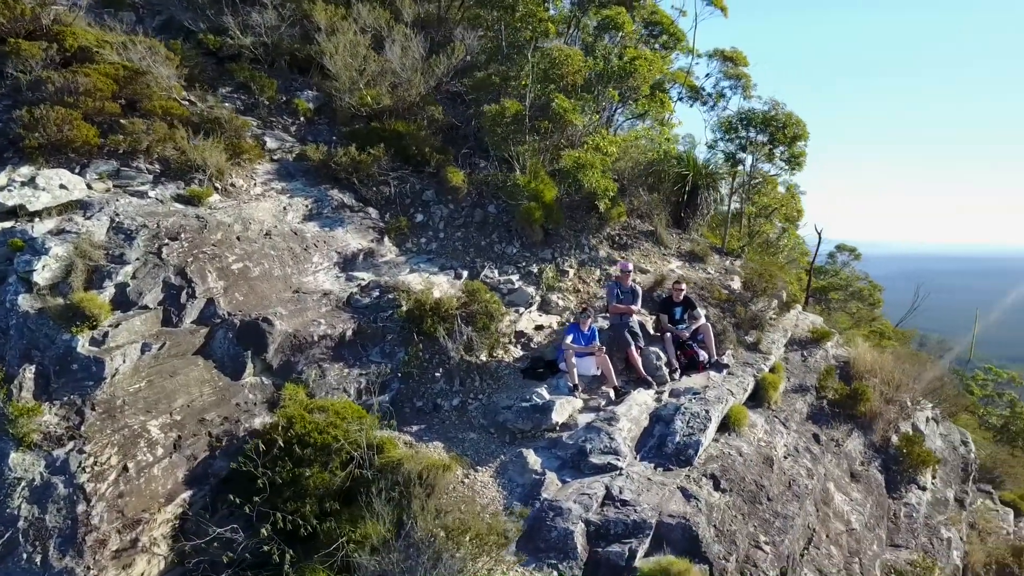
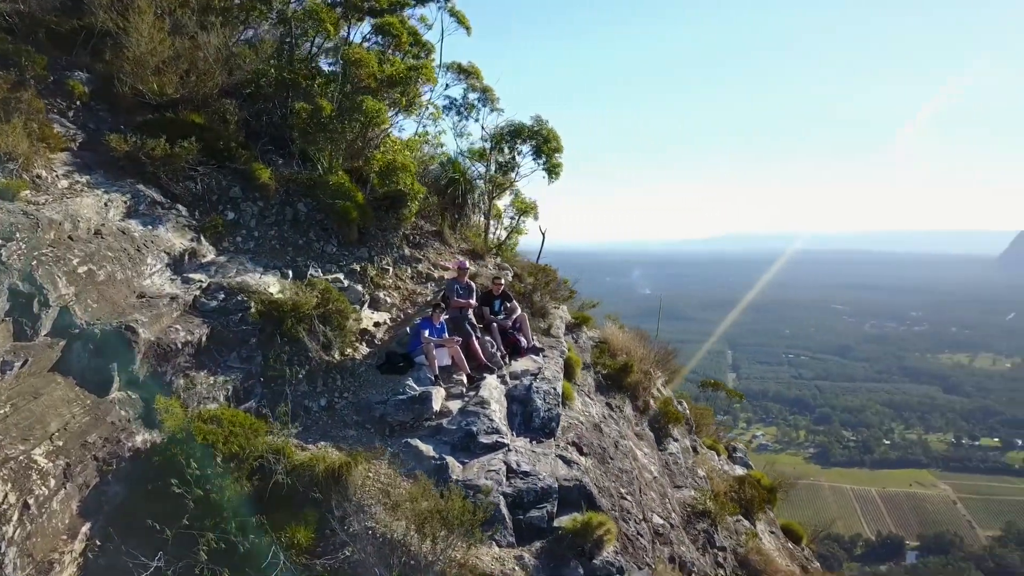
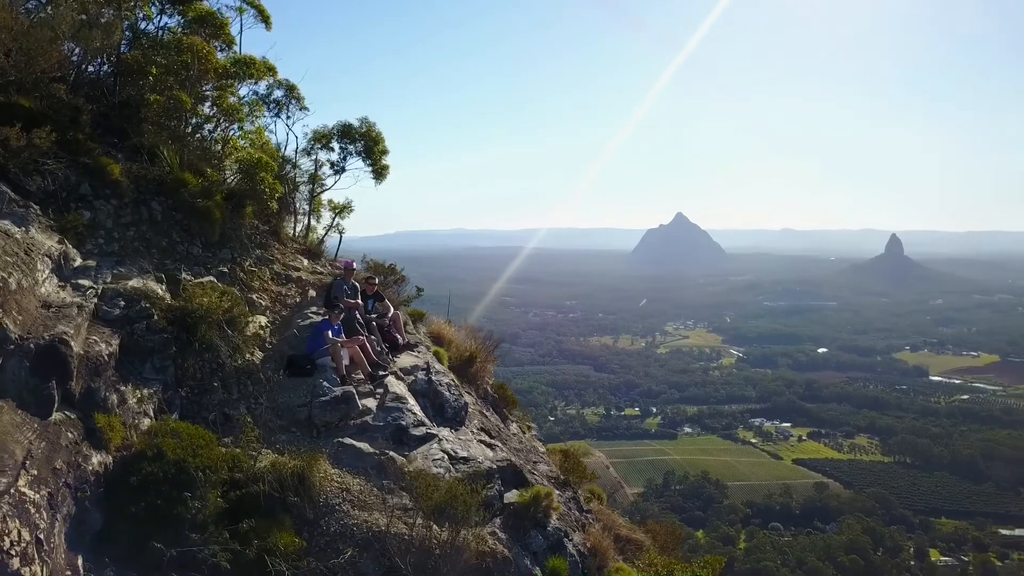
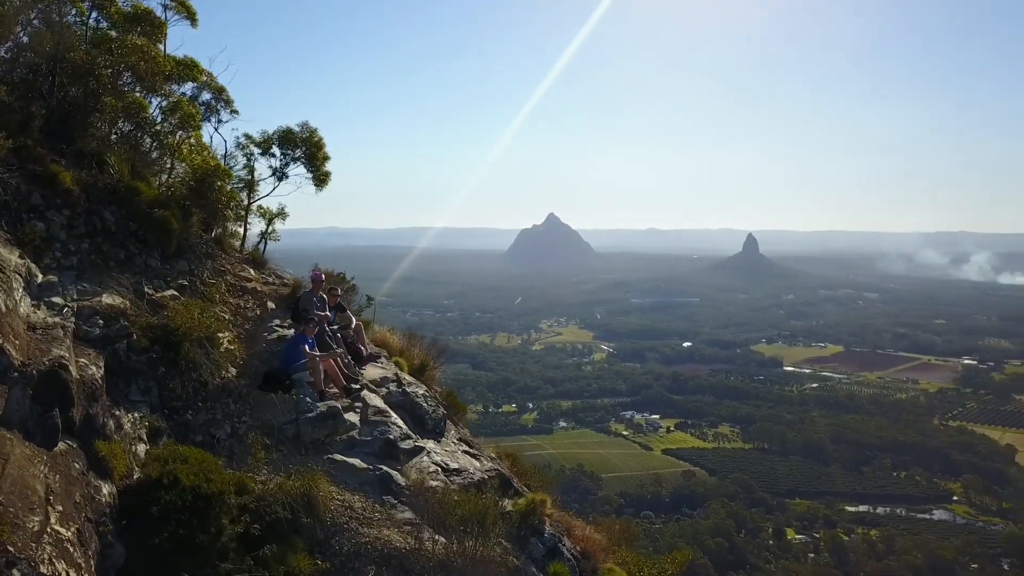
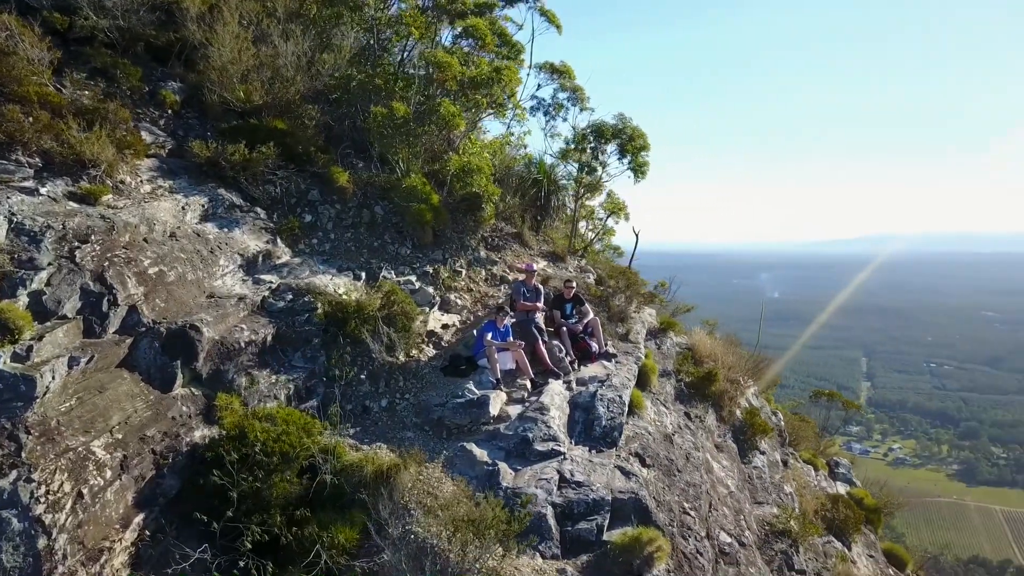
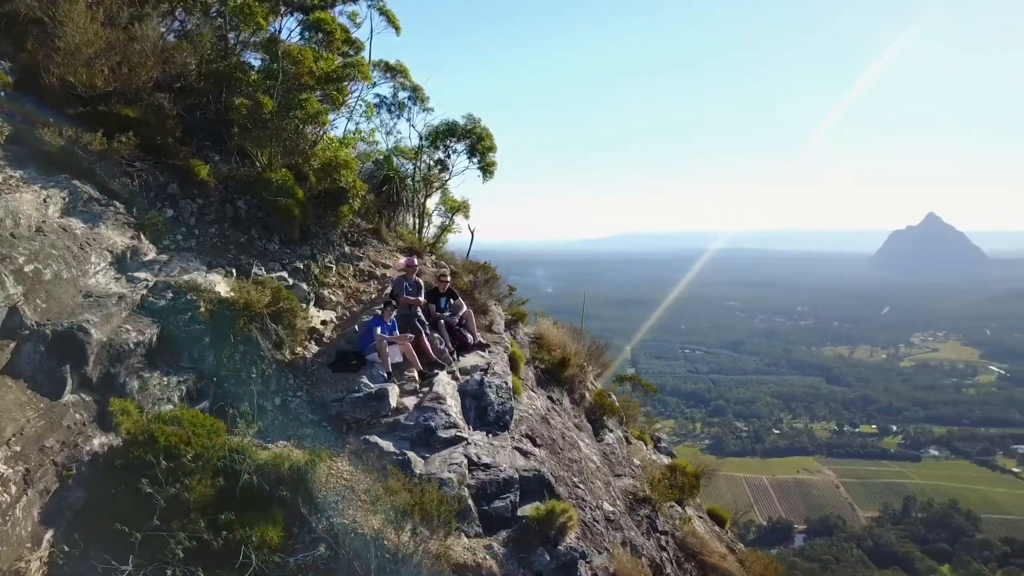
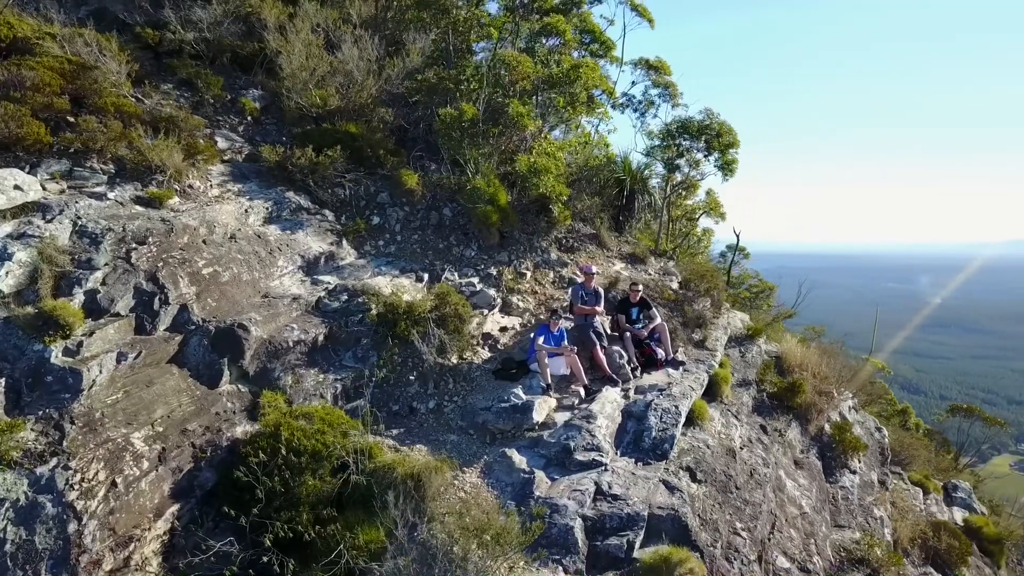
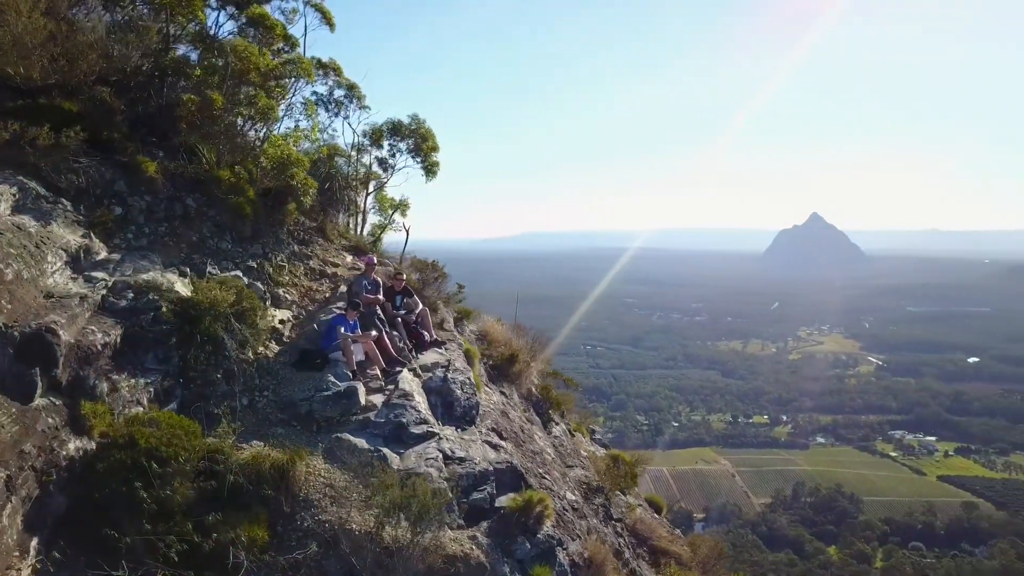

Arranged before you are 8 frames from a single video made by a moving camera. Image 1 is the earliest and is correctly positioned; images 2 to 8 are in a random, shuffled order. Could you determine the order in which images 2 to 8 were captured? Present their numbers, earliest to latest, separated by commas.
7, 5, 2, 6, 8, 3, 4
